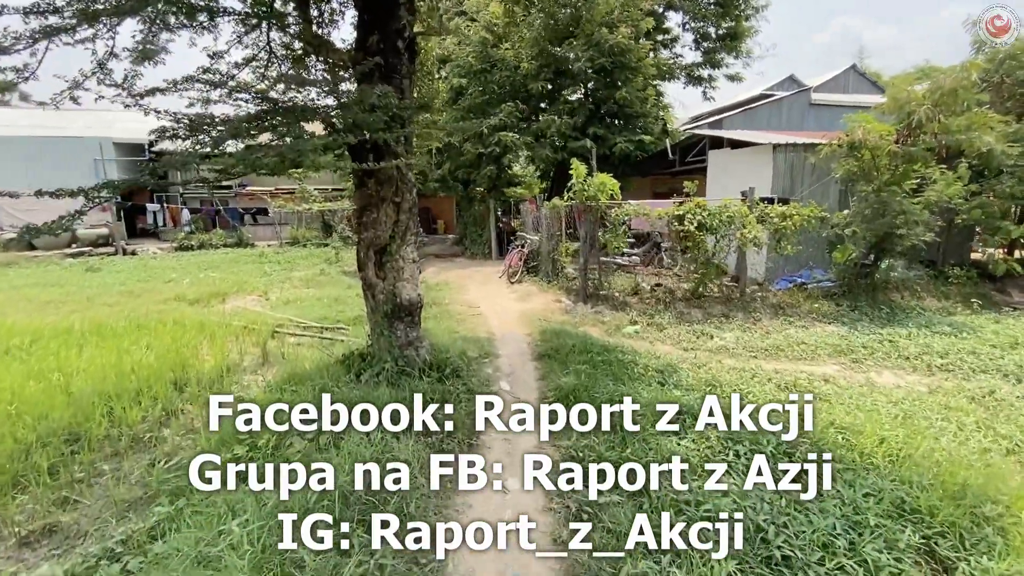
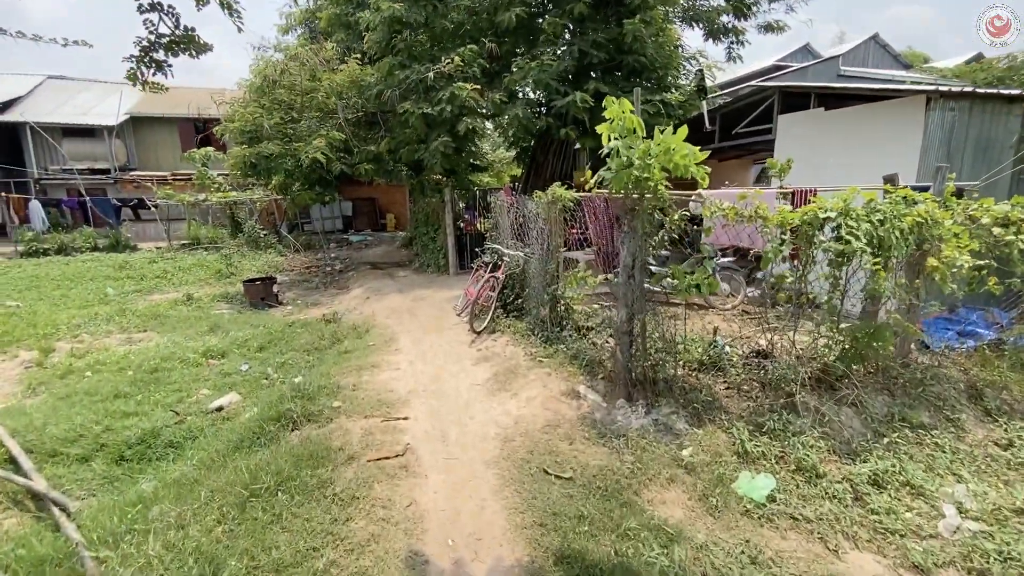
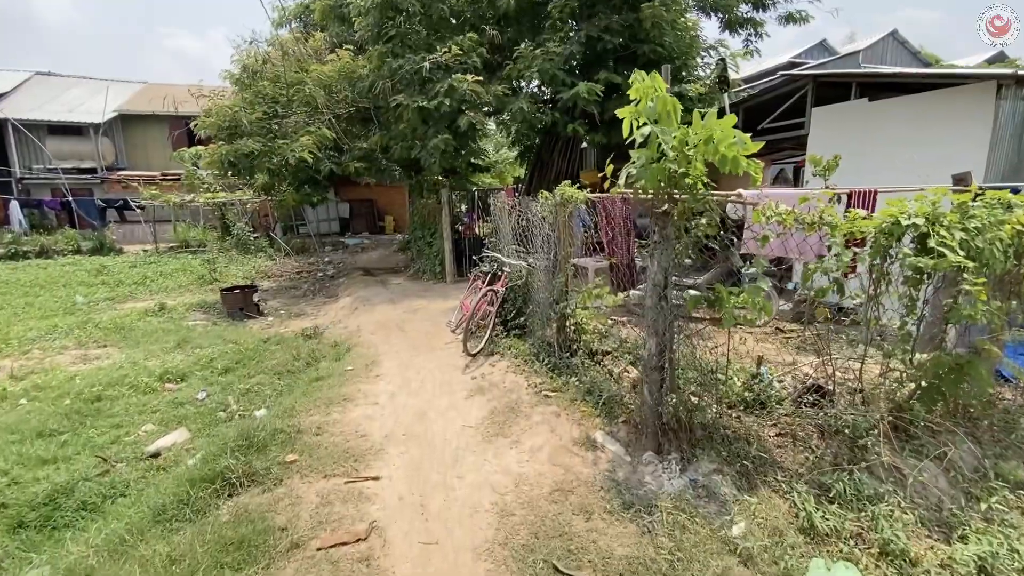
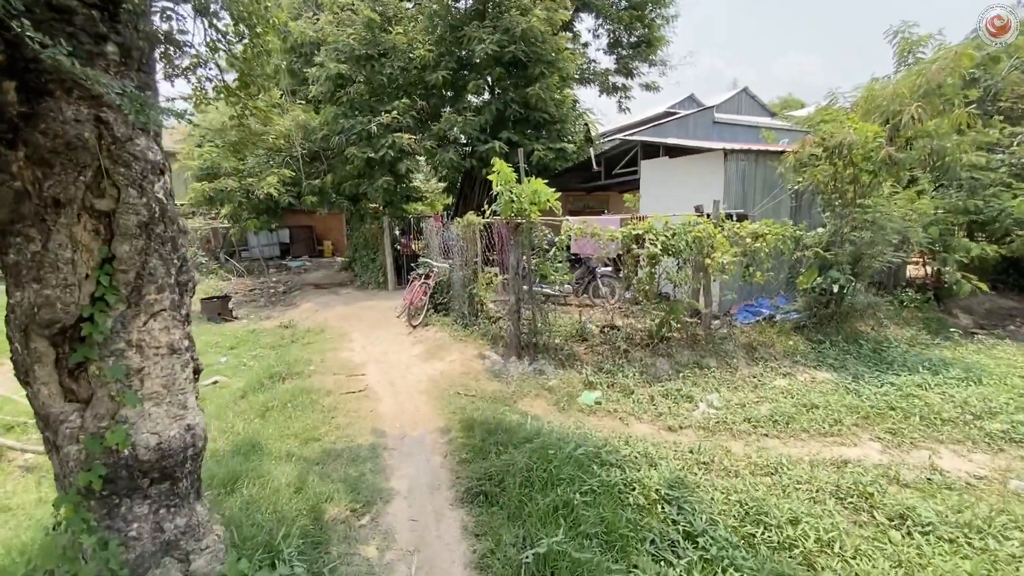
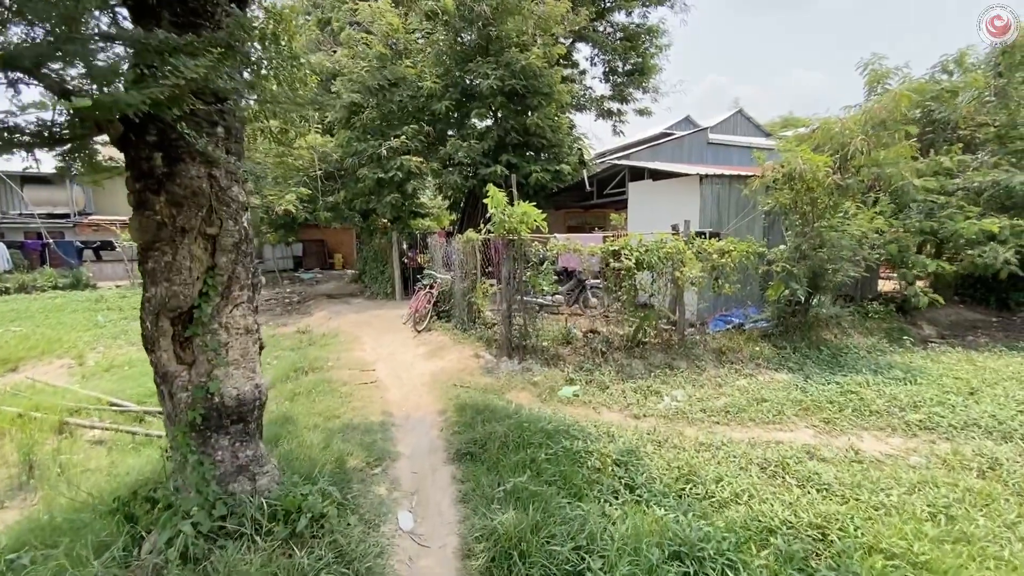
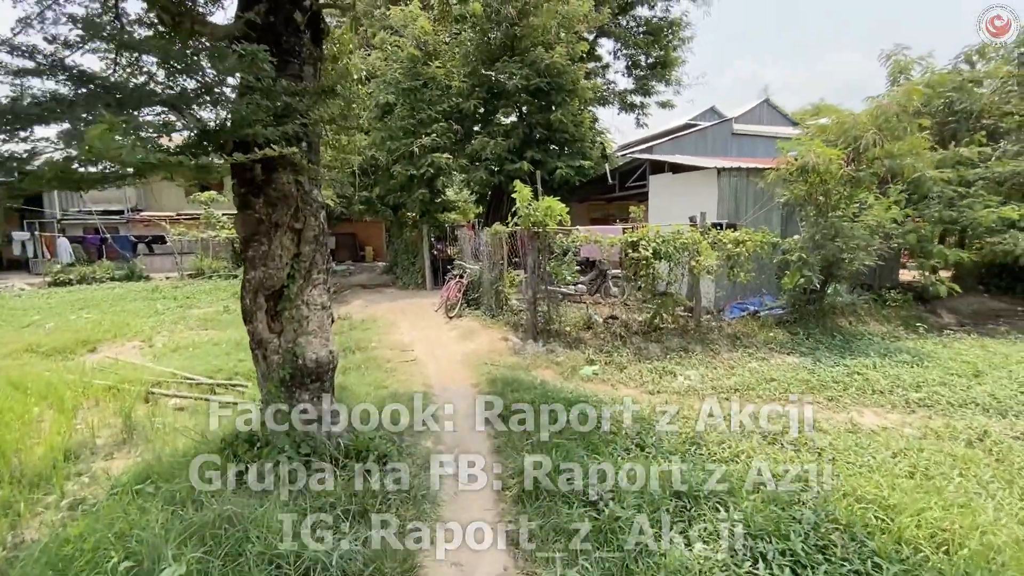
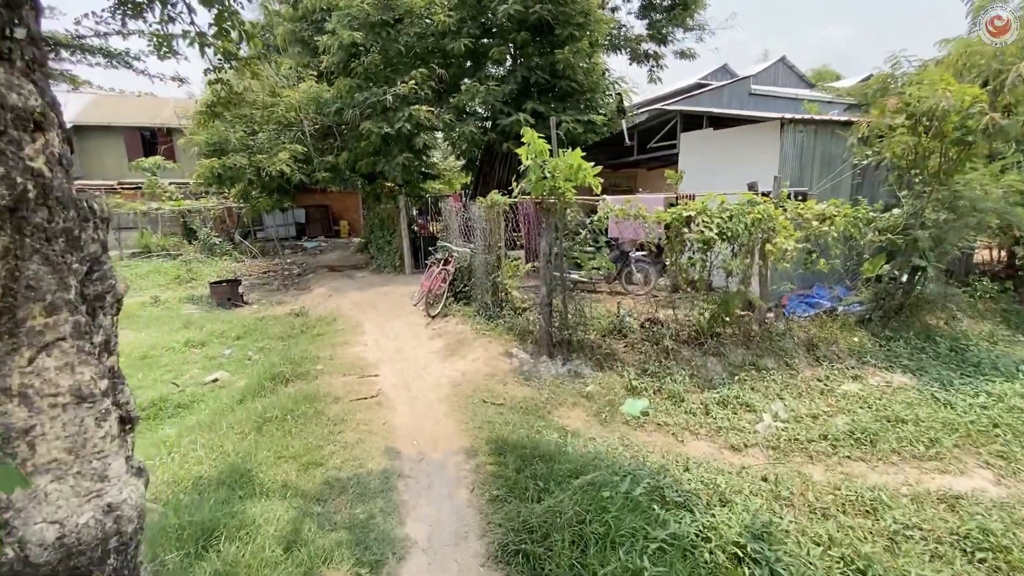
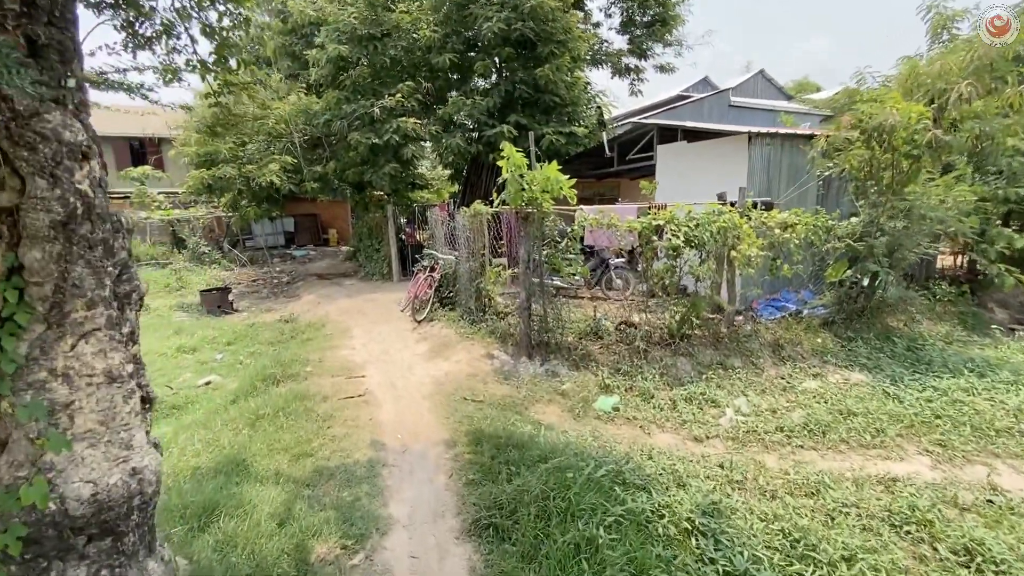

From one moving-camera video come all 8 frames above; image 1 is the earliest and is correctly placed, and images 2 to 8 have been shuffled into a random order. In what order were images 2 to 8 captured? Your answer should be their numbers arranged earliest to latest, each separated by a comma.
6, 5, 4, 8, 7, 2, 3
